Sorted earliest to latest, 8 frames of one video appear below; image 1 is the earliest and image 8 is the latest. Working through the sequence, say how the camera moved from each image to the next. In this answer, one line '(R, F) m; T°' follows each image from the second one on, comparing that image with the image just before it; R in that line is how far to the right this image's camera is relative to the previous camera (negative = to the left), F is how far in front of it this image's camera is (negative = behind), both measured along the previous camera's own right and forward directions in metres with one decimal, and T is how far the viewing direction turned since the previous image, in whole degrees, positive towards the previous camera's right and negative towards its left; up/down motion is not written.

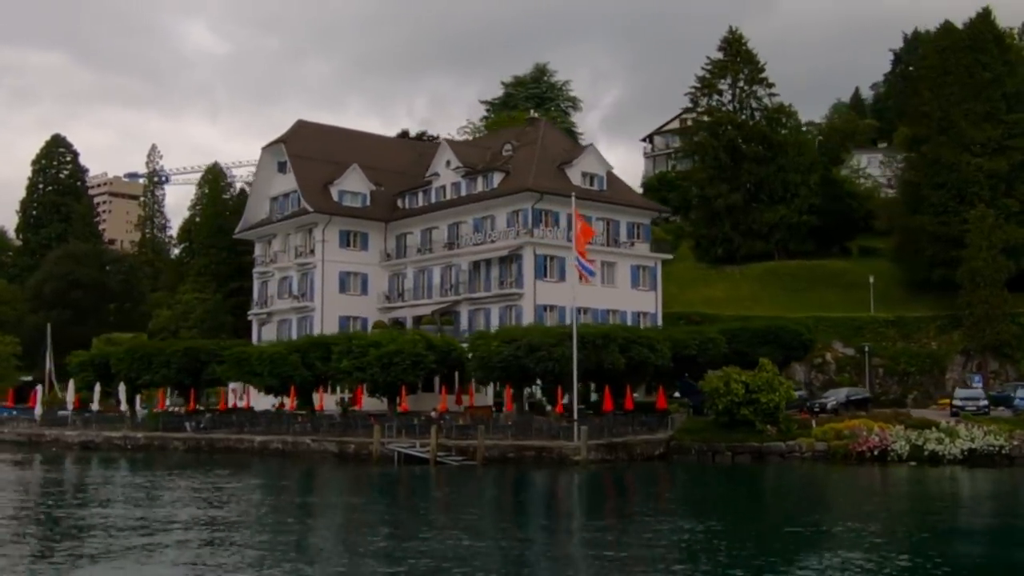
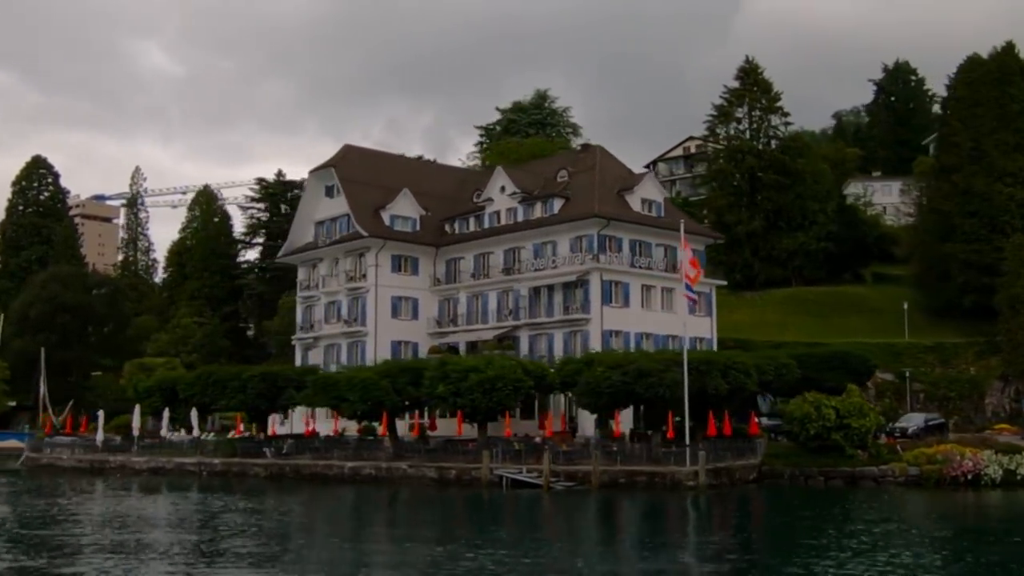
(-6.7, -0.1) m; +2°
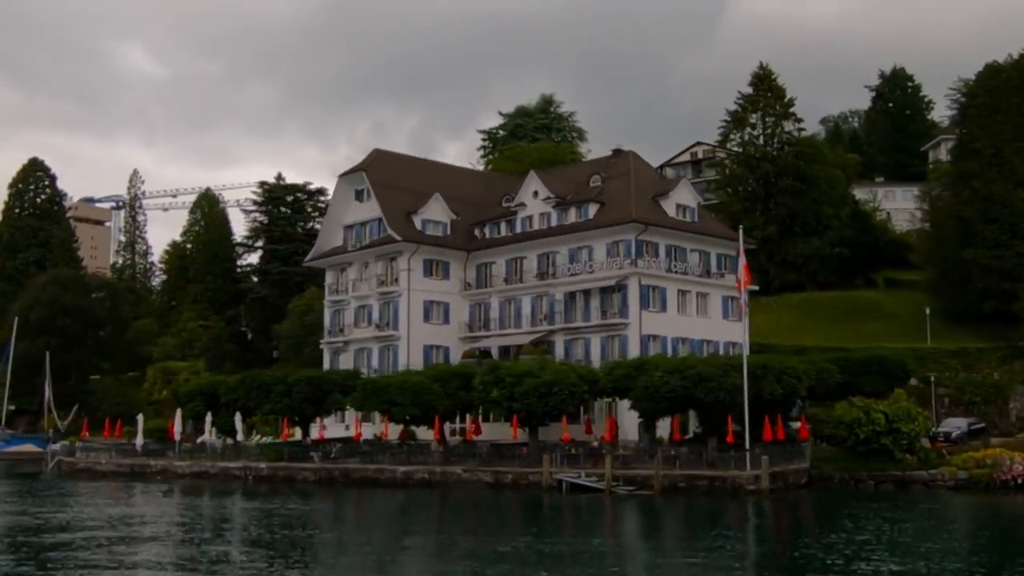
(-3.3, -0.2) m; +1°
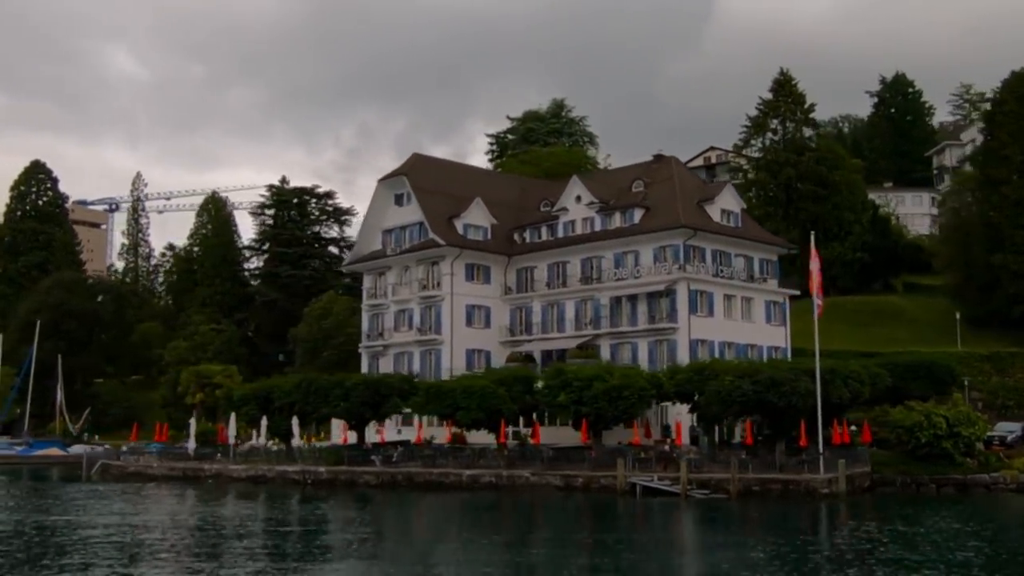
(-3.9, -0.3) m; +1°
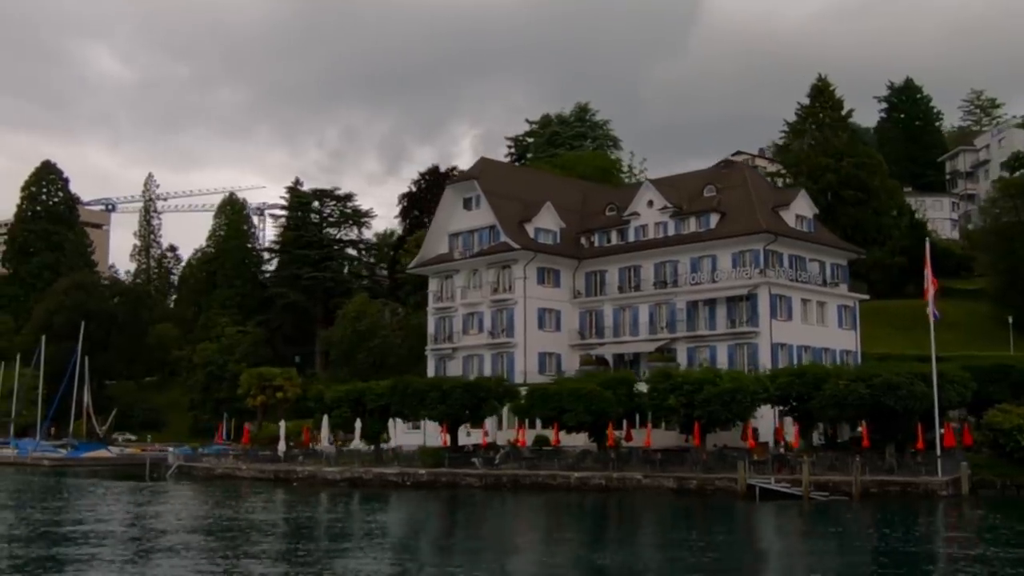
(-6.2, -0.6) m; +1°
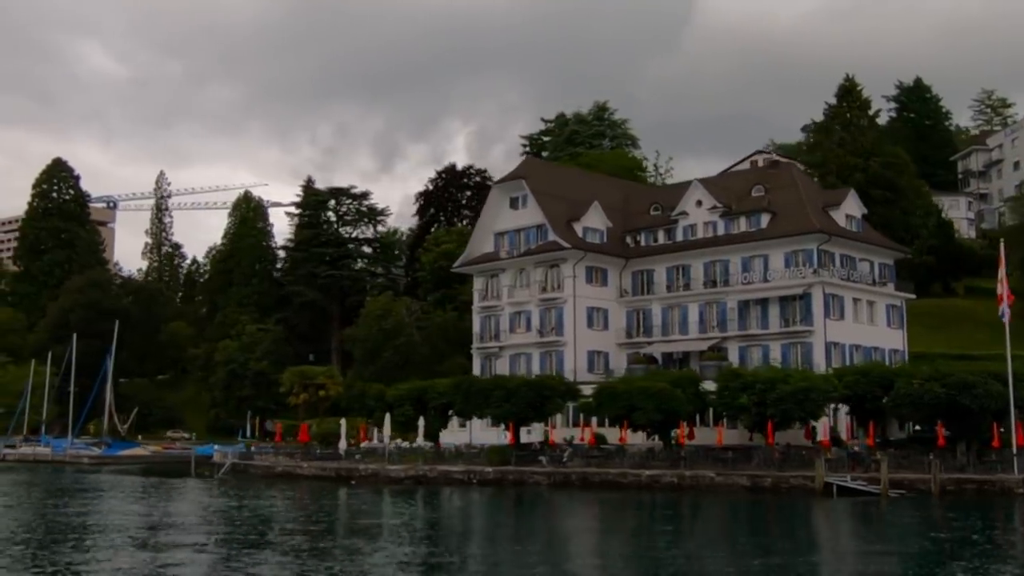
(-3.9, -0.4) m; 0°
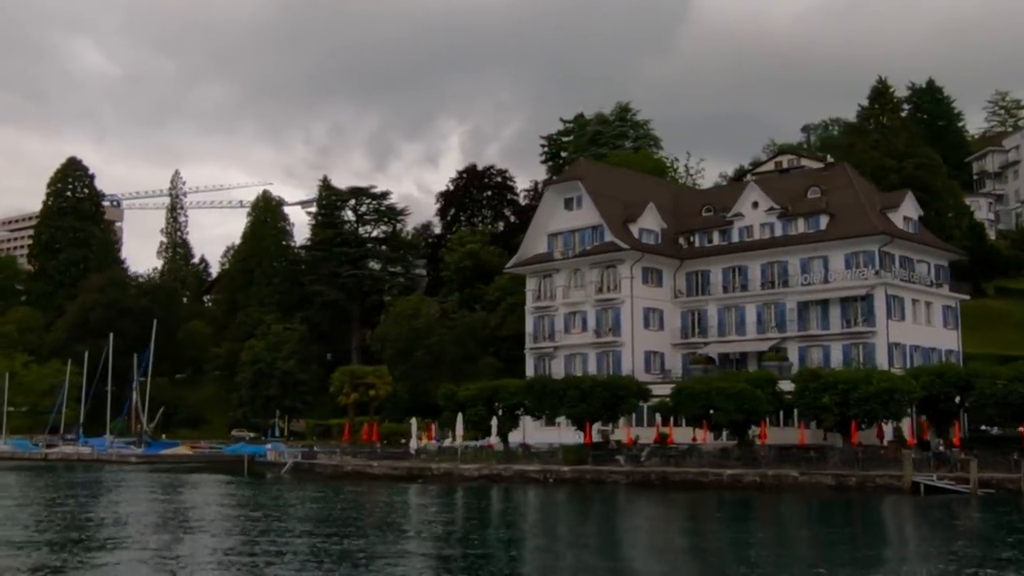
(-4.5, -0.5) m; 0°
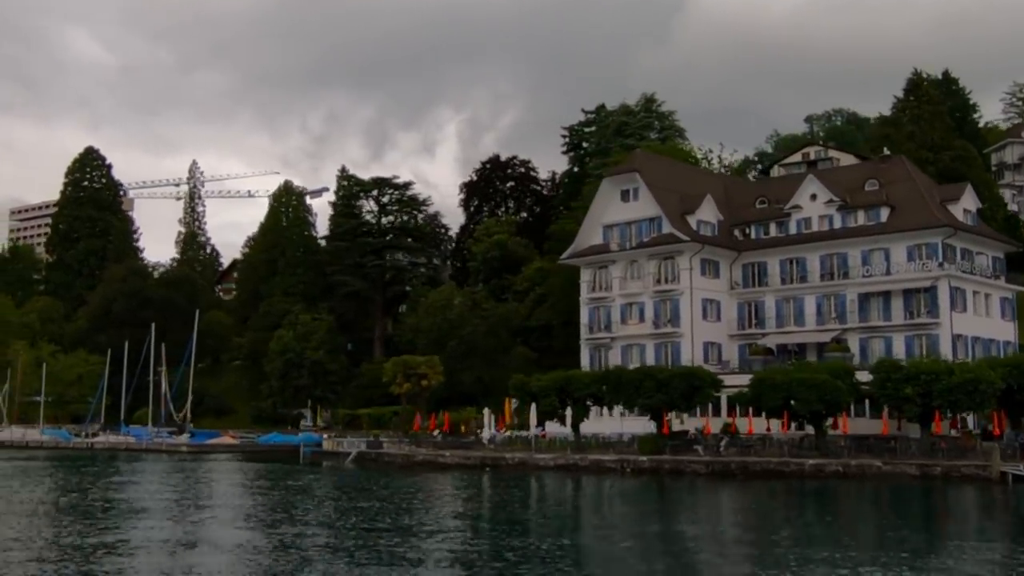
(-4.5, -0.5) m; 0°
